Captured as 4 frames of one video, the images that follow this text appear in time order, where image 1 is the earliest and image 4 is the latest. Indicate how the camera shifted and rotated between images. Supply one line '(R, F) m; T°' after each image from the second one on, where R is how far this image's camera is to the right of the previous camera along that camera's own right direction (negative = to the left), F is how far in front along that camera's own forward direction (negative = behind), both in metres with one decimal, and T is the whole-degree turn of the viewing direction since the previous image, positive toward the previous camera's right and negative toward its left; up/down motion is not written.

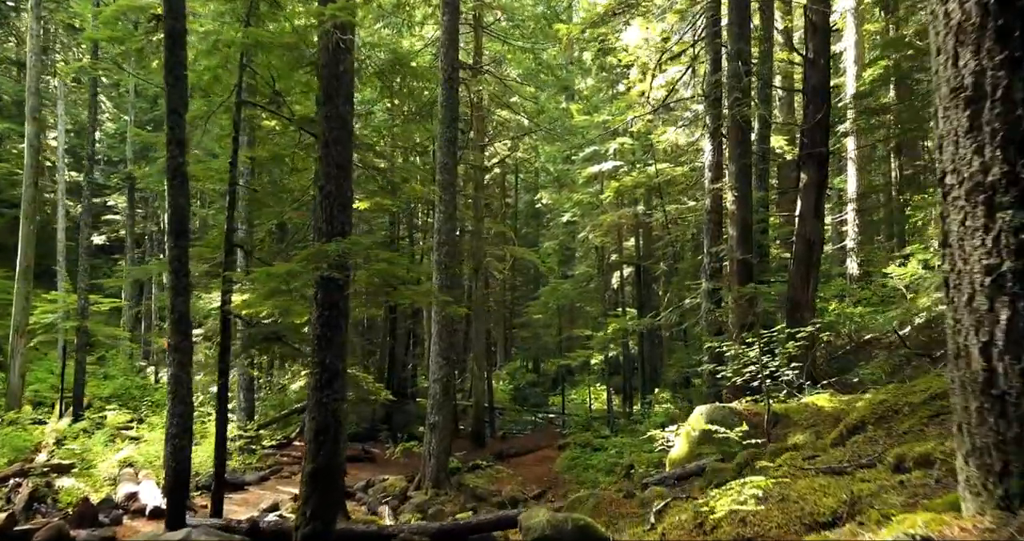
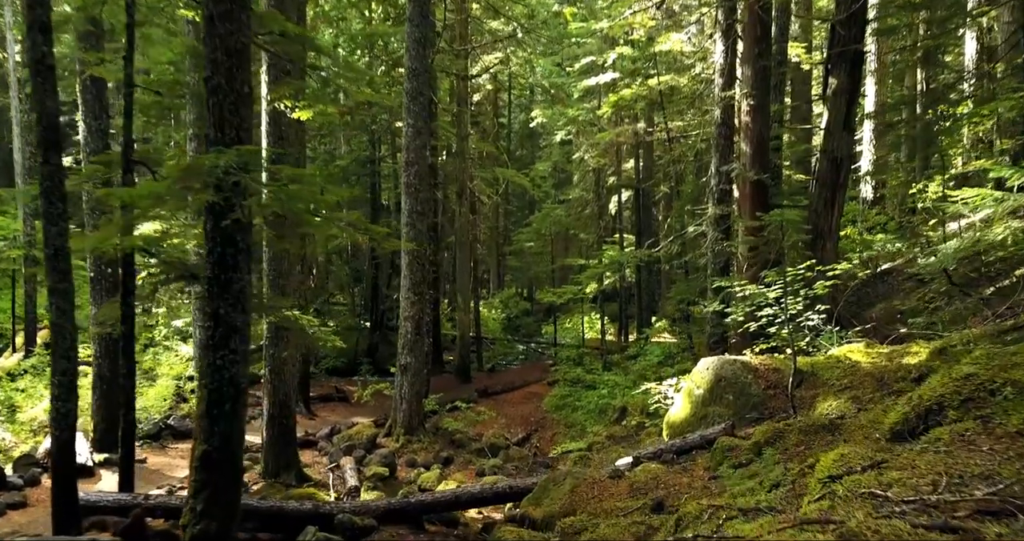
(+0.3, +1.5) m; 0°
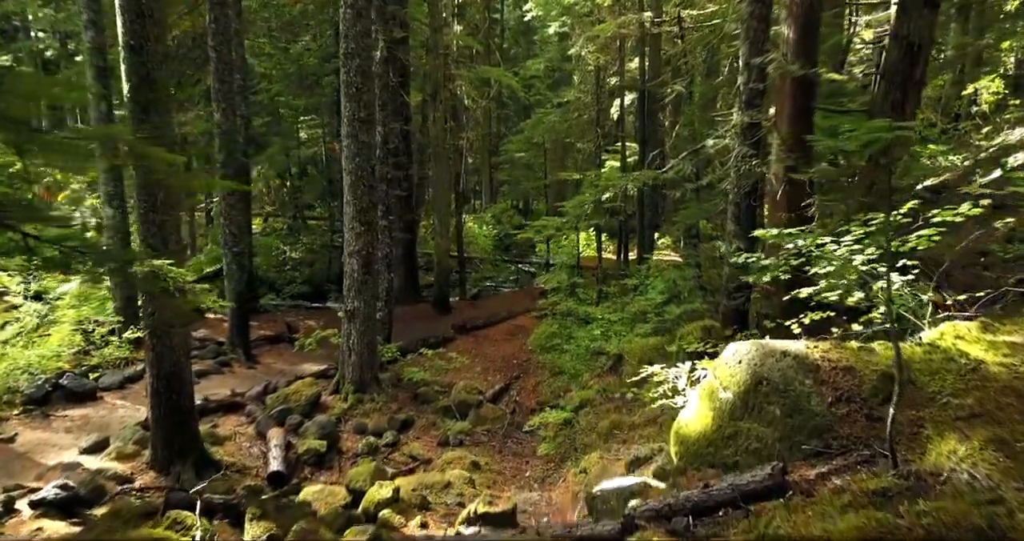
(+0.4, +2.3) m; 0°
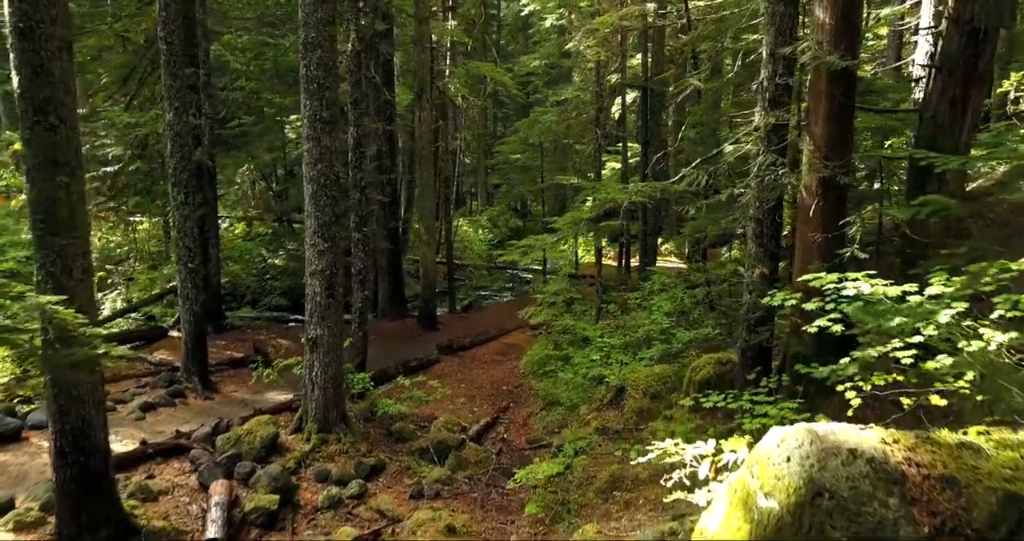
(+0.2, +1.2) m; 0°
